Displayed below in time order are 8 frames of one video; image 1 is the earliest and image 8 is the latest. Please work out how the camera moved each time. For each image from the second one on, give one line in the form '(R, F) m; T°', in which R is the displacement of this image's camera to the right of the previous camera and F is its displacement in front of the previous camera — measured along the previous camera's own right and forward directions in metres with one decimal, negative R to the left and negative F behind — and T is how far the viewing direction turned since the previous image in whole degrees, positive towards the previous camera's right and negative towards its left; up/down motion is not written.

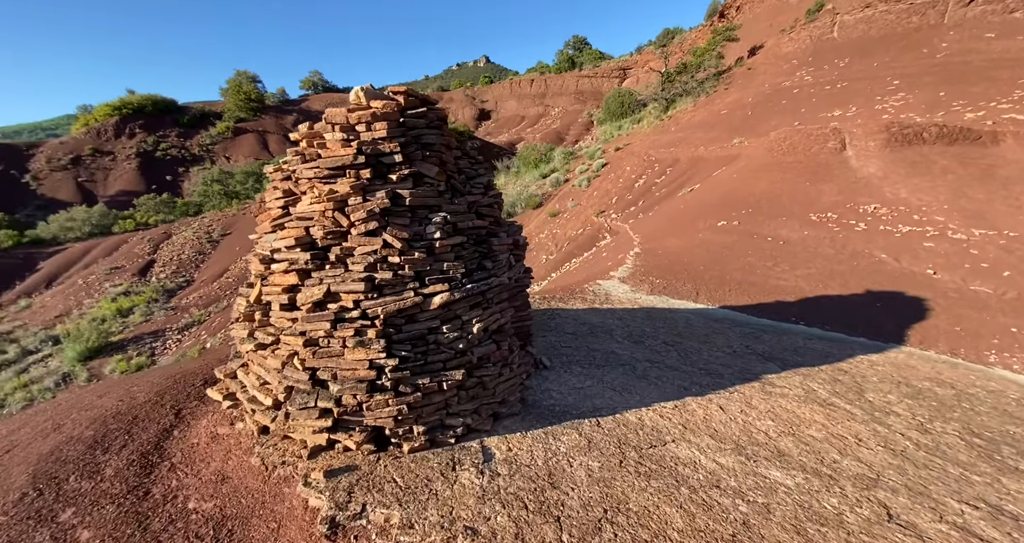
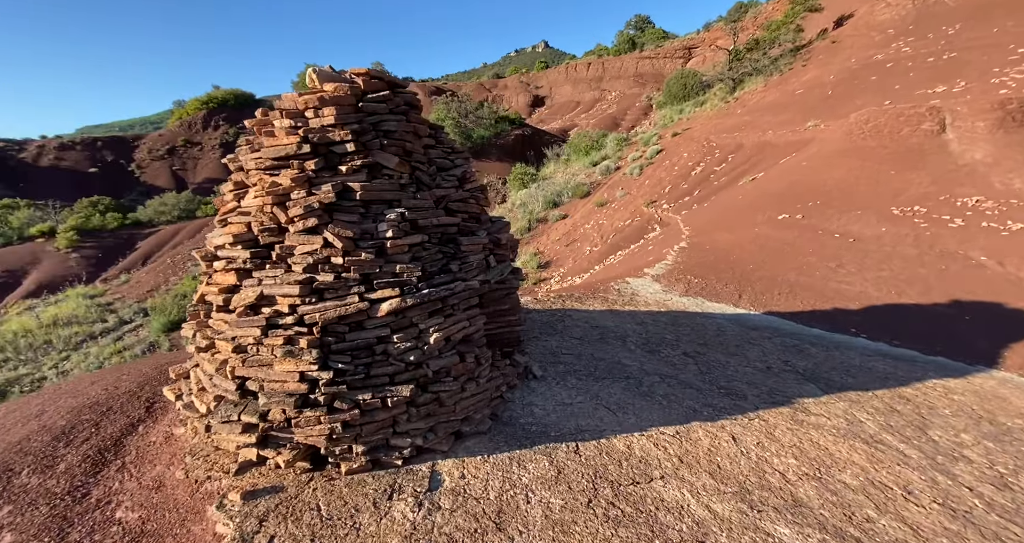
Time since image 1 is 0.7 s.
(+0.9, +0.6) m; -7°
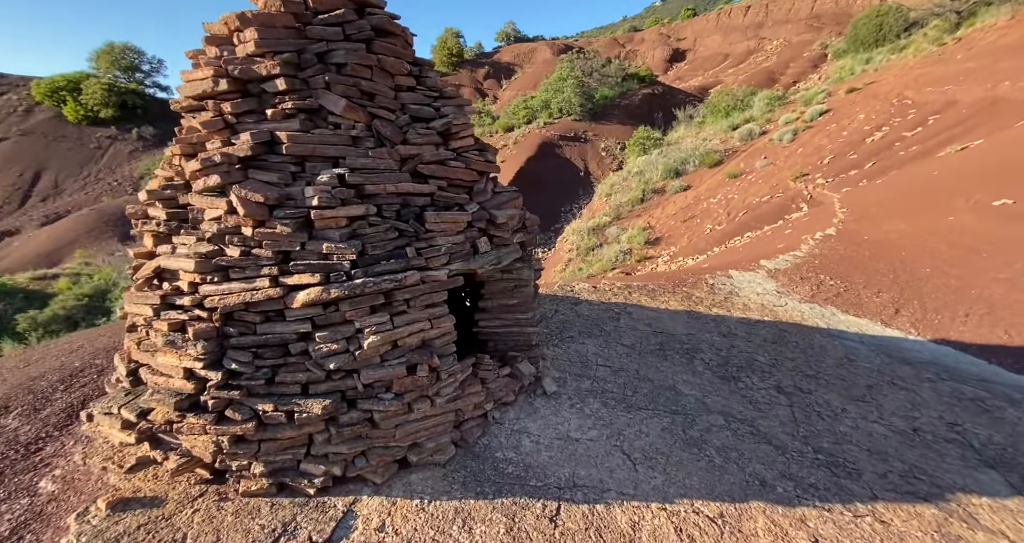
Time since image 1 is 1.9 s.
(+1.1, +1.5) m; -16°
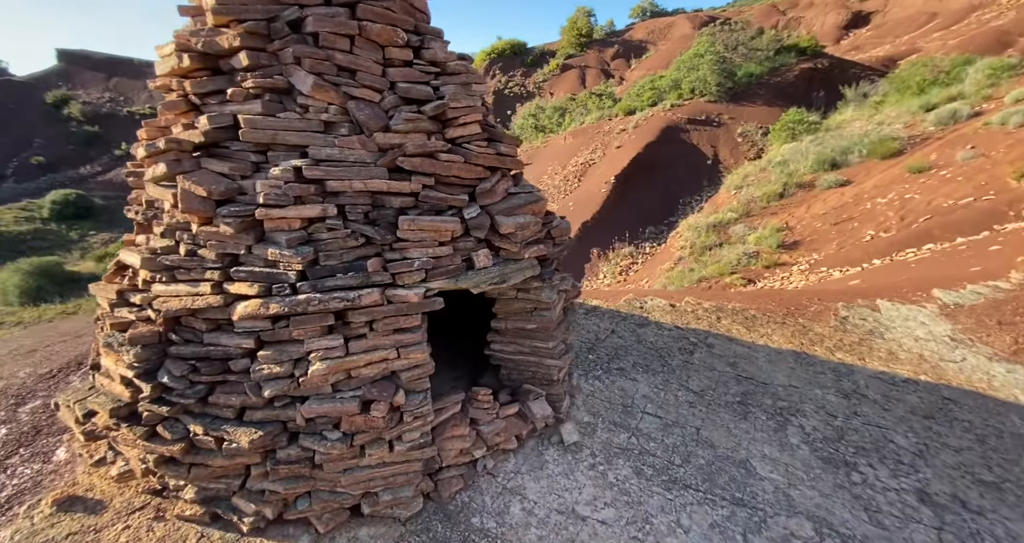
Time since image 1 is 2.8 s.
(+0.8, +1.0) m; -15°
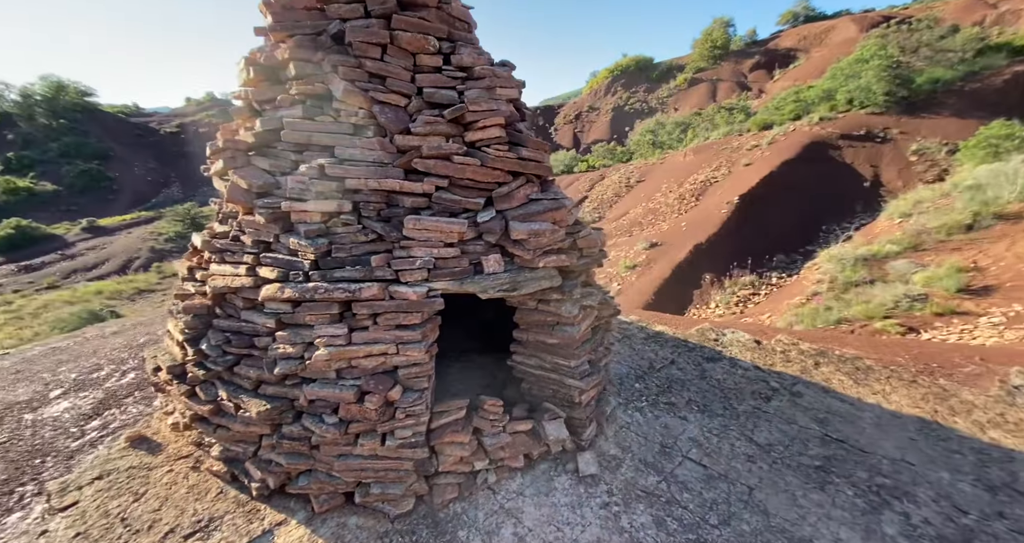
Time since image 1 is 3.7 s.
(+0.7, +0.2) m; -15°
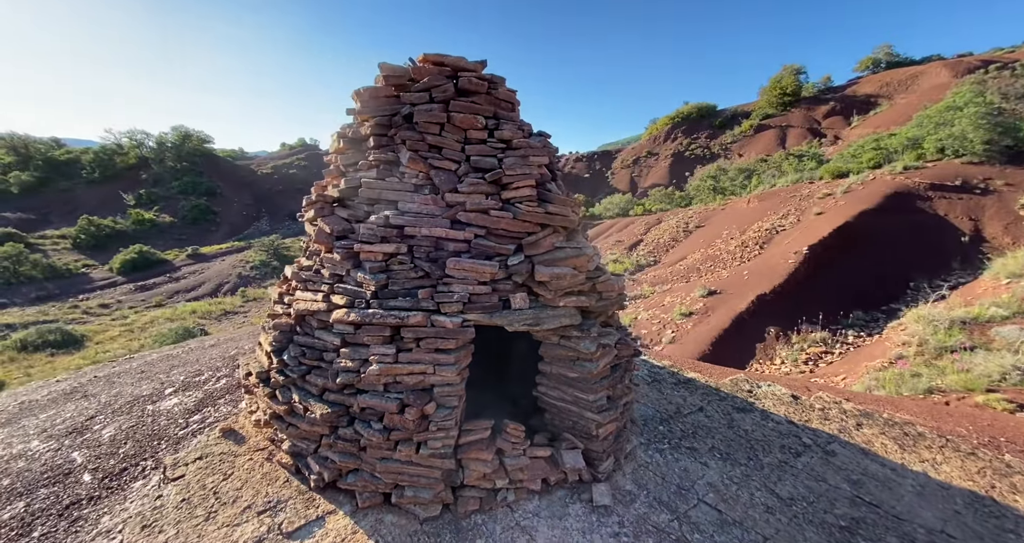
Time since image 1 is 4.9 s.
(+0.3, -0.5) m; -8°
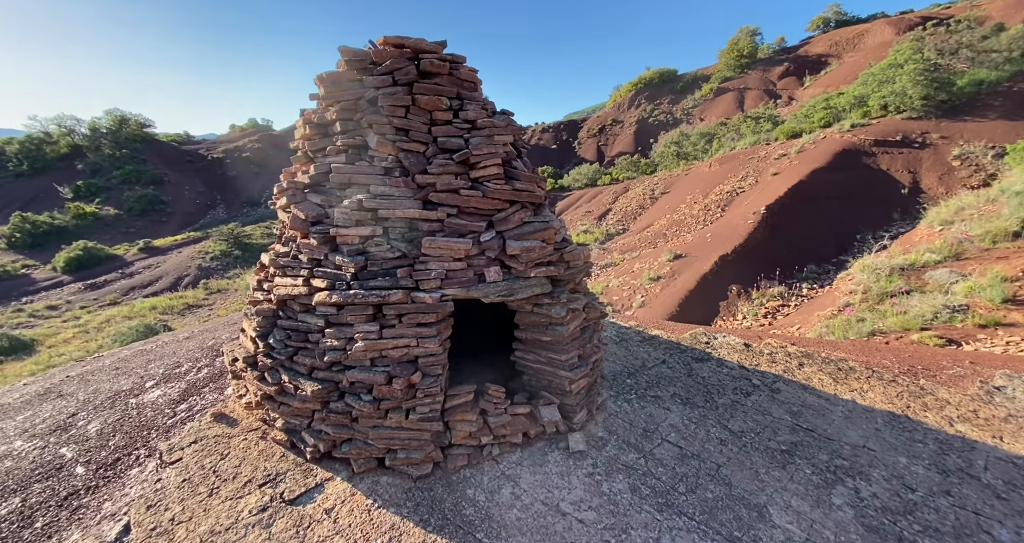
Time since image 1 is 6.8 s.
(0.0, -0.3) m; +4°
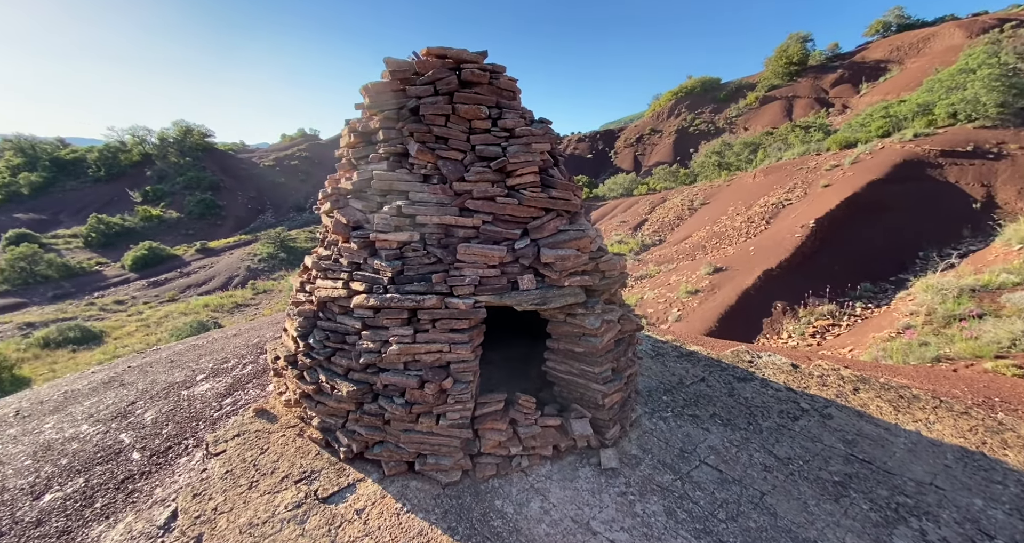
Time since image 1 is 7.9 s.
(0.0, 0.0) m; -5°
